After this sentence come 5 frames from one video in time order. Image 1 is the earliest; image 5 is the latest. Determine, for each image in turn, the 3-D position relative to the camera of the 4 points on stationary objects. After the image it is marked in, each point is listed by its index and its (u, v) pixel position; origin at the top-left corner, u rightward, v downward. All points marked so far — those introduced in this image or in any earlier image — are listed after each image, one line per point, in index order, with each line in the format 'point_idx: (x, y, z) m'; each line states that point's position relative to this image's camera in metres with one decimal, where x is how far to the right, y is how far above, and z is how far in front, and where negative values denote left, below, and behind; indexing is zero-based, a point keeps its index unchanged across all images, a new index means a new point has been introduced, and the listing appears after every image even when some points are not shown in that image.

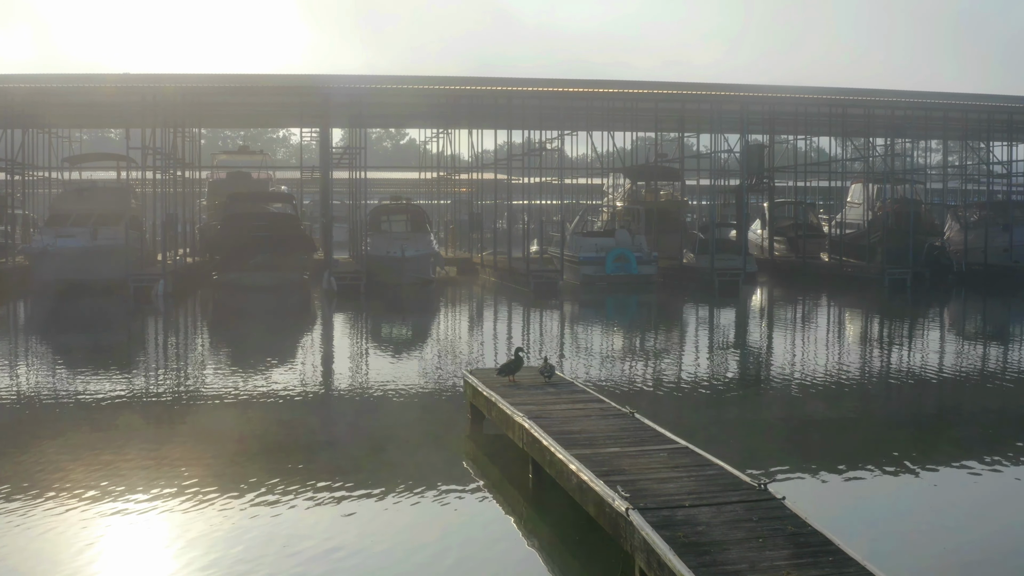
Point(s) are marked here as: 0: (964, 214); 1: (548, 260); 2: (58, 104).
0: (+9.1, +1.5, +17.9) m
1: (+0.8, +0.6, +19.0) m
2: (-9.9, +3.9, +19.4) m
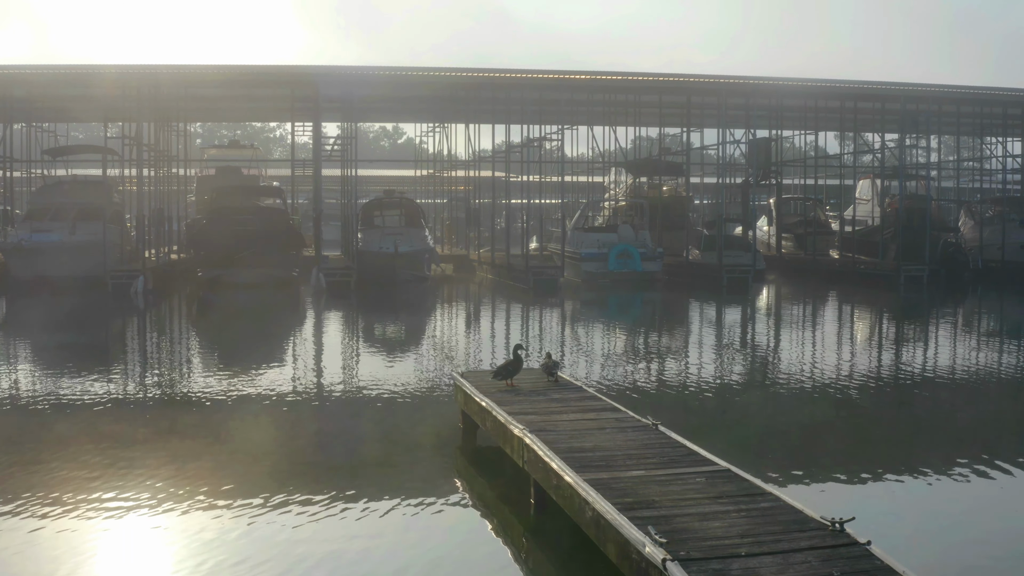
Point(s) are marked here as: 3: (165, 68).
0: (+9.1, +1.5, +17.3) m
1: (+0.8, +0.7, +18.4) m
2: (-9.9, +4.0, +18.7) m
3: (-6.3, +3.9, +16.2) m
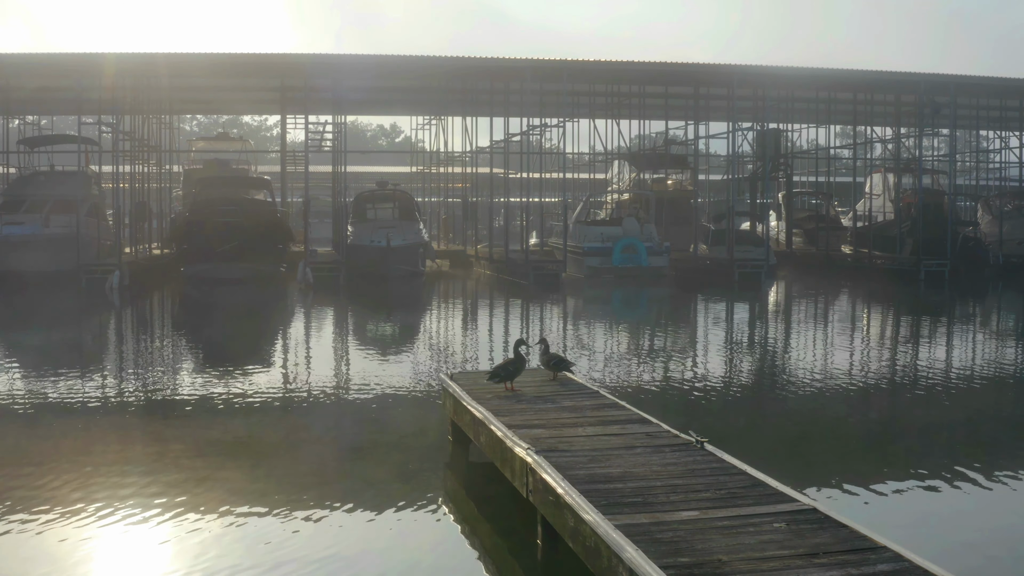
0: (+9.0, +1.6, +16.6) m
1: (+0.7, +0.7, +17.7) m
2: (-9.9, +4.0, +18.0) m
3: (-6.3, +3.9, +15.5) m
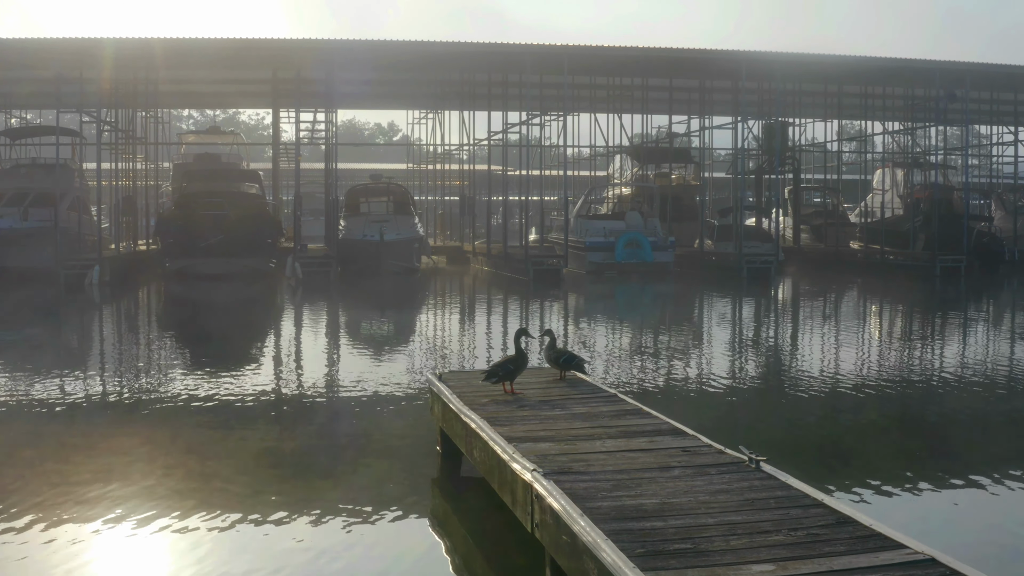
0: (+9.0, +1.6, +16.1) m
1: (+0.7, +0.8, +17.2) m
2: (-9.9, +4.1, +17.5) m
3: (-6.3, +4.0, +15.0) m
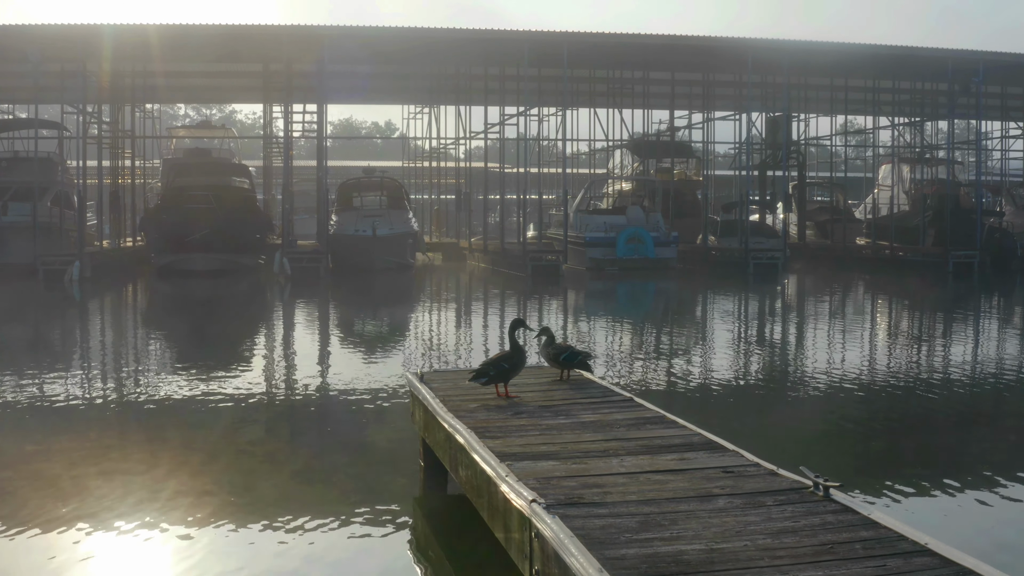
0: (+9.0, +1.7, +15.7) m
1: (+0.7, +0.8, +16.8) m
2: (-10.0, +4.1, +17.1) m
3: (-6.4, +4.0, +14.5) m
